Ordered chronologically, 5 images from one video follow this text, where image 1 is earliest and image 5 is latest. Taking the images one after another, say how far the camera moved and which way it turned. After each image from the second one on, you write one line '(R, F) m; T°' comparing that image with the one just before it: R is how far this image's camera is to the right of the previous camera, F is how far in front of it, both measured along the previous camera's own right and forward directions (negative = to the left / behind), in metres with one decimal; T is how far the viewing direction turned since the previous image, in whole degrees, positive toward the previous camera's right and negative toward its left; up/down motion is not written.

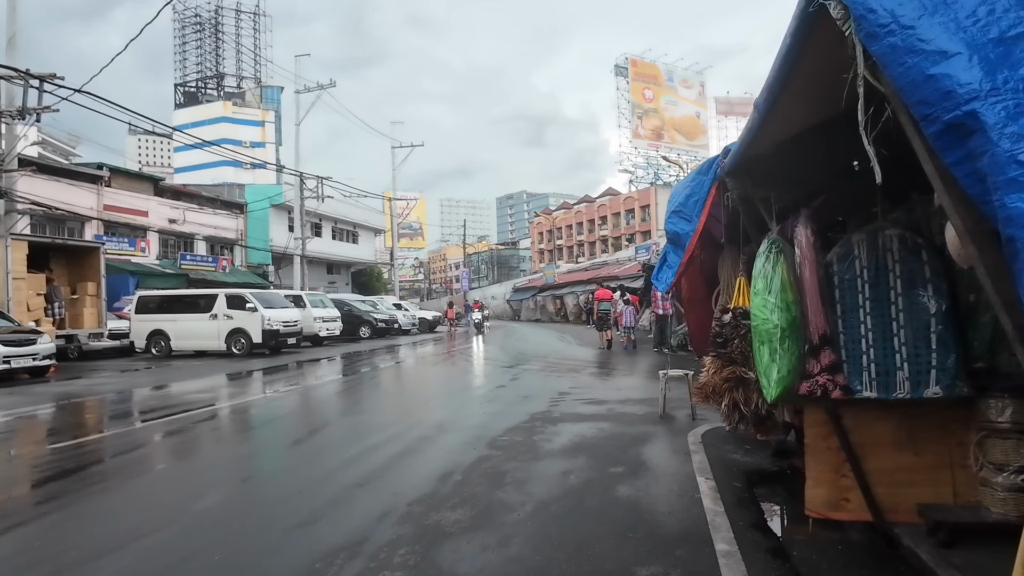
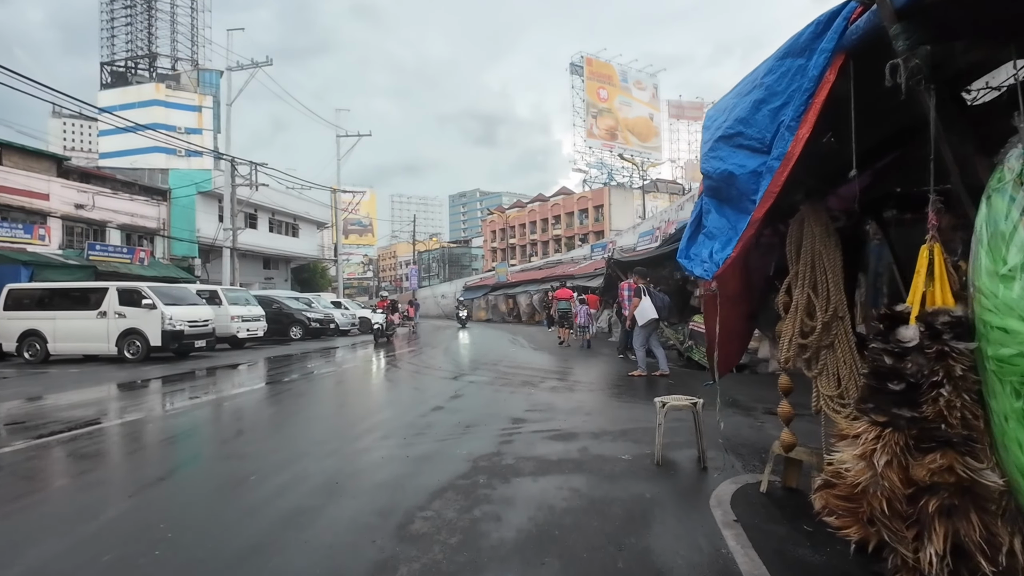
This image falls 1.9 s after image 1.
(+0.1, +1.5) m; +5°
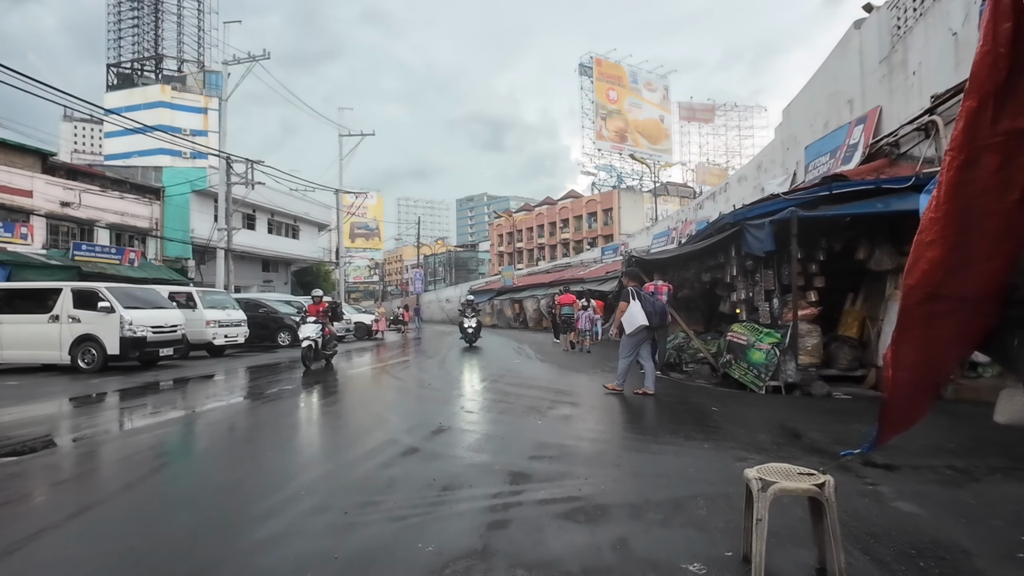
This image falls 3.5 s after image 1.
(0.0, +1.4) m; -1°
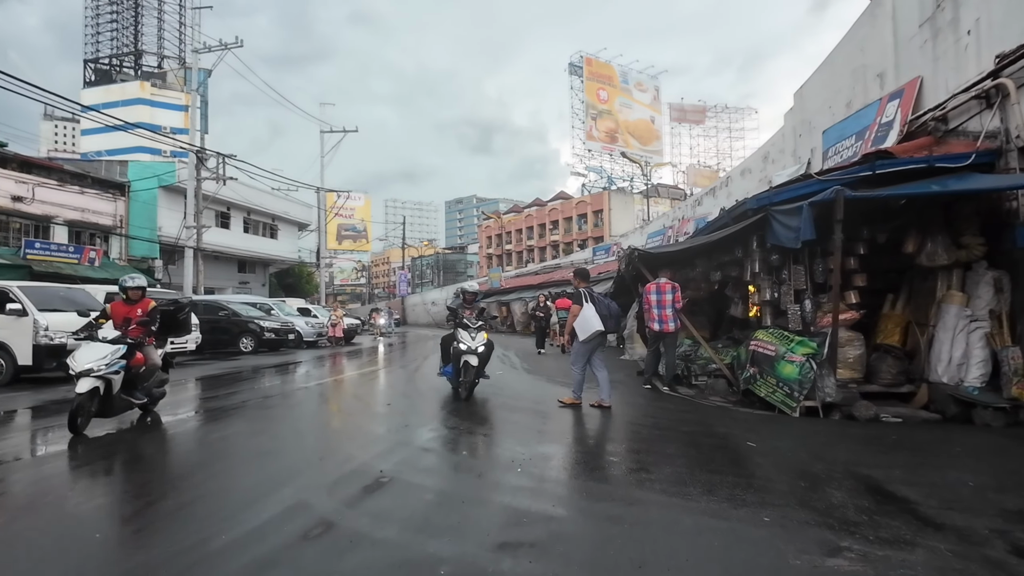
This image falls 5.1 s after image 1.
(+0.1, +1.4) m; +1°
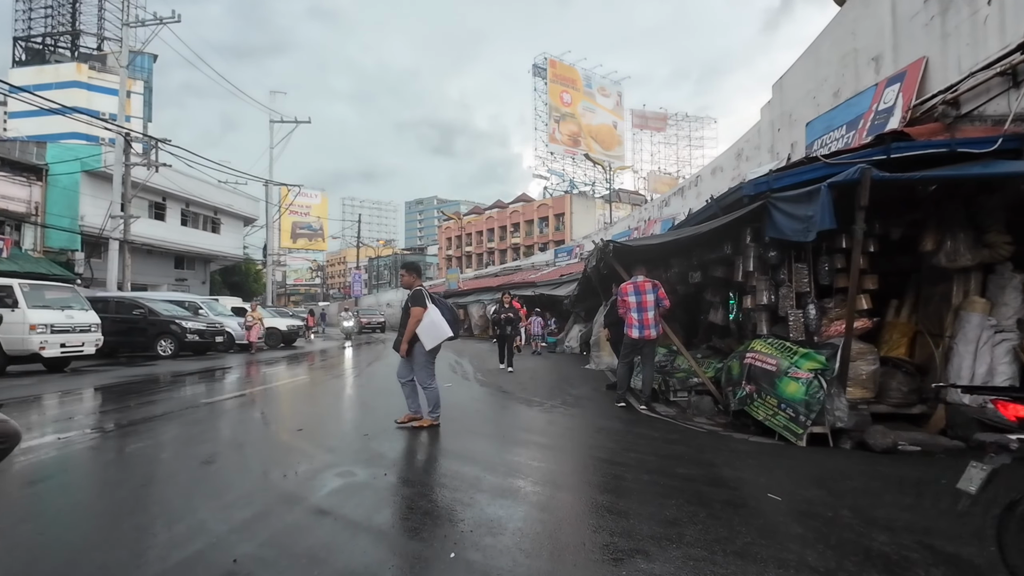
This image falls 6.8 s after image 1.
(+0.1, +1.2) m; +4°
